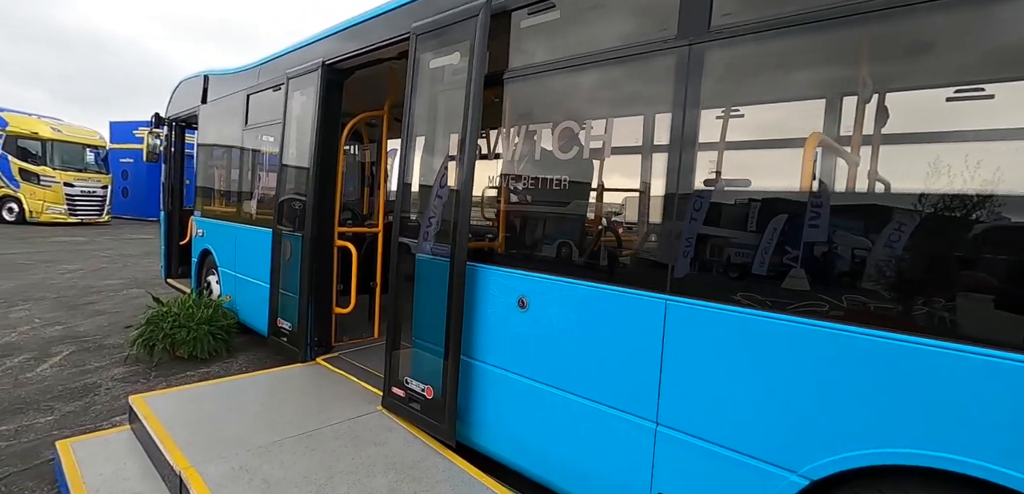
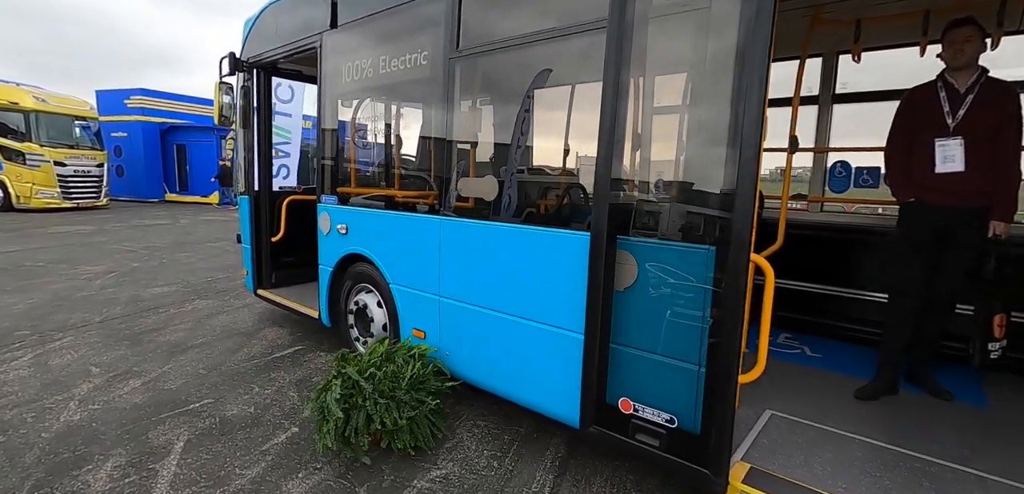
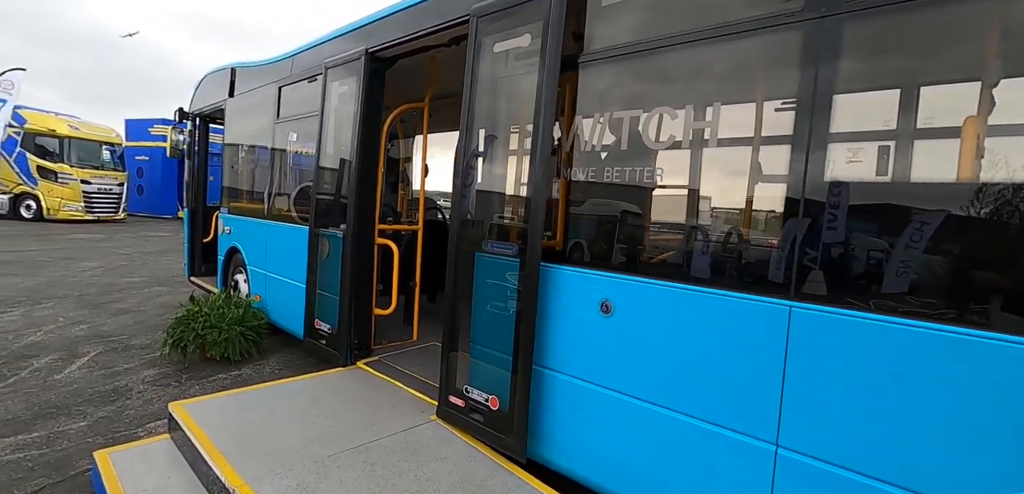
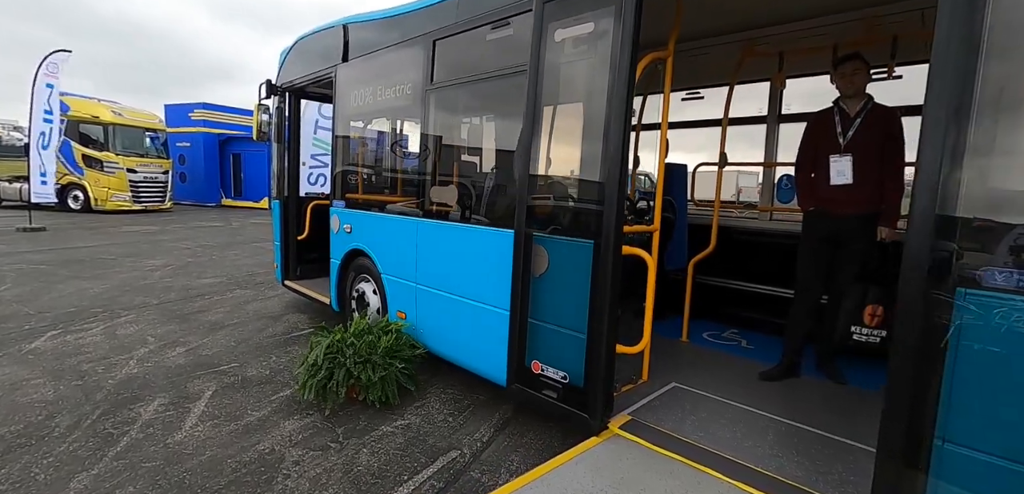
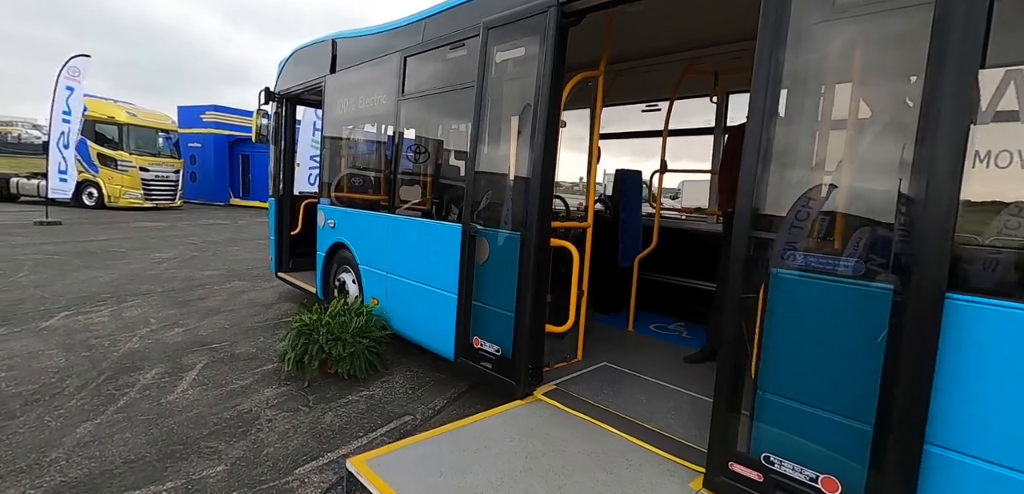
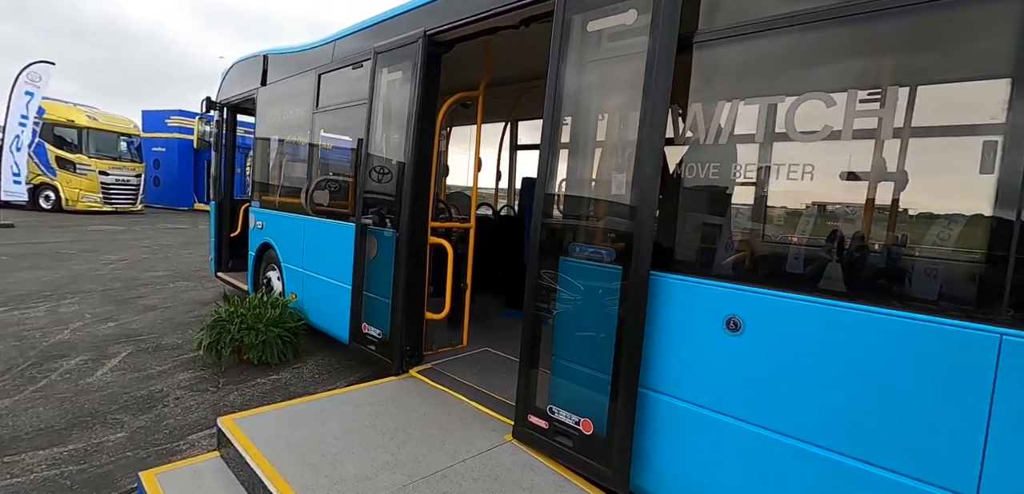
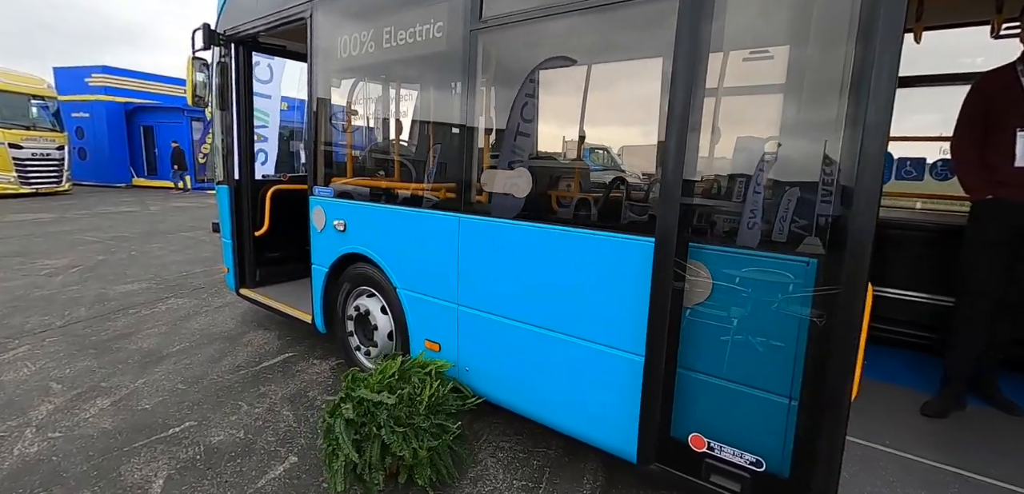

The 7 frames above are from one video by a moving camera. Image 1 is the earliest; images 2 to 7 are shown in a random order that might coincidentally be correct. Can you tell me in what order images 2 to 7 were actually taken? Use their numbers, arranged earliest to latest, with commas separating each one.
3, 6, 5, 4, 2, 7
